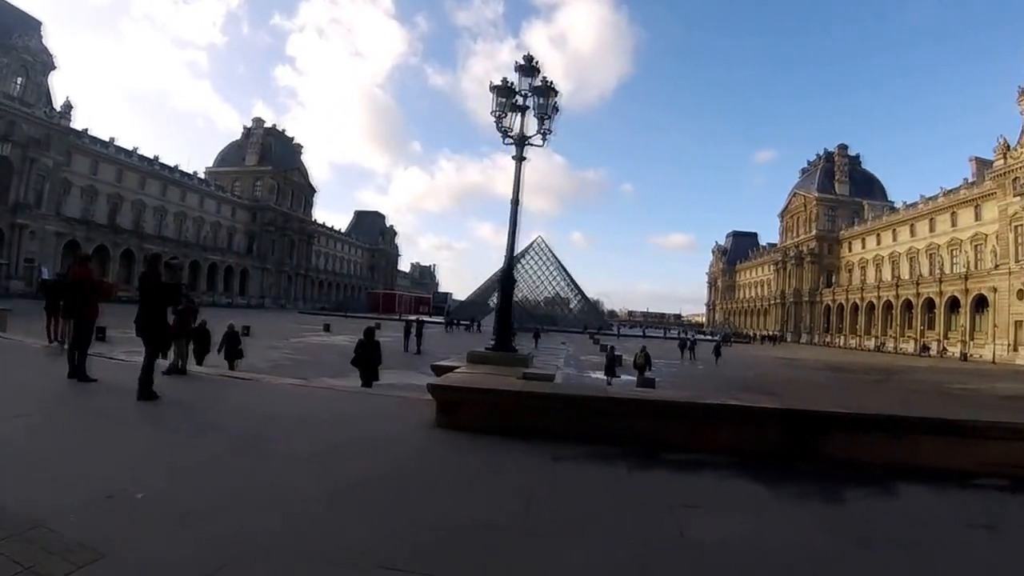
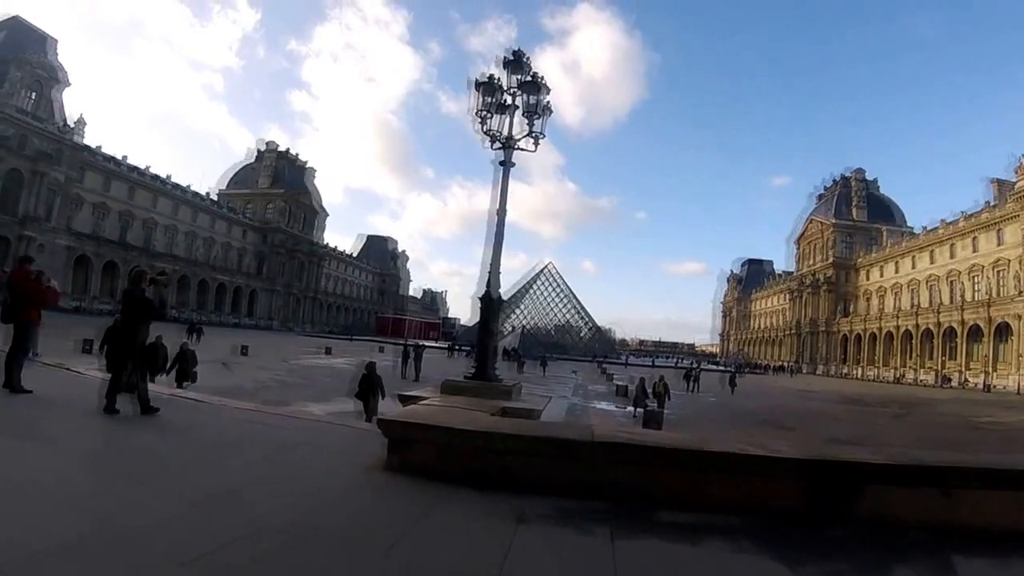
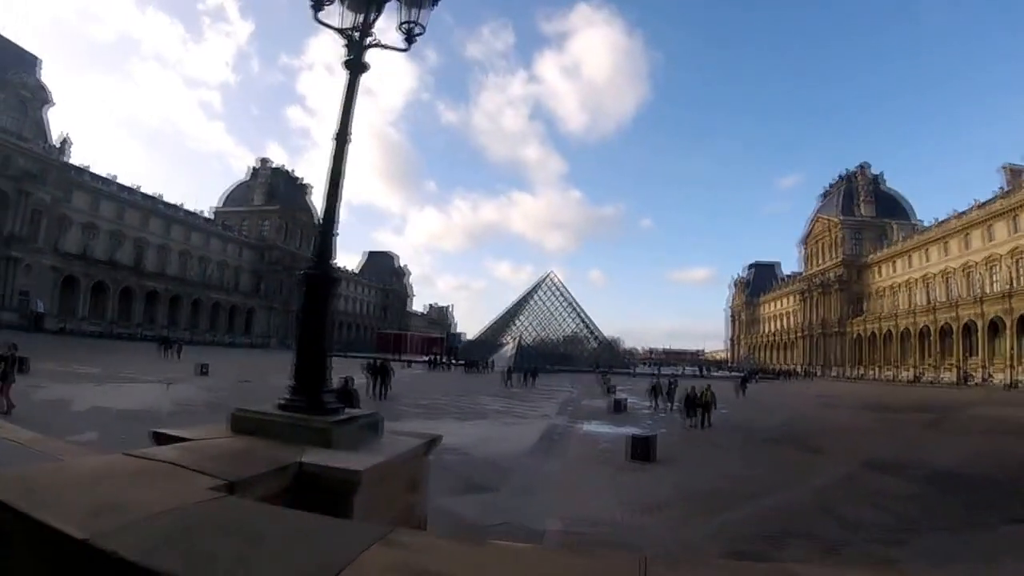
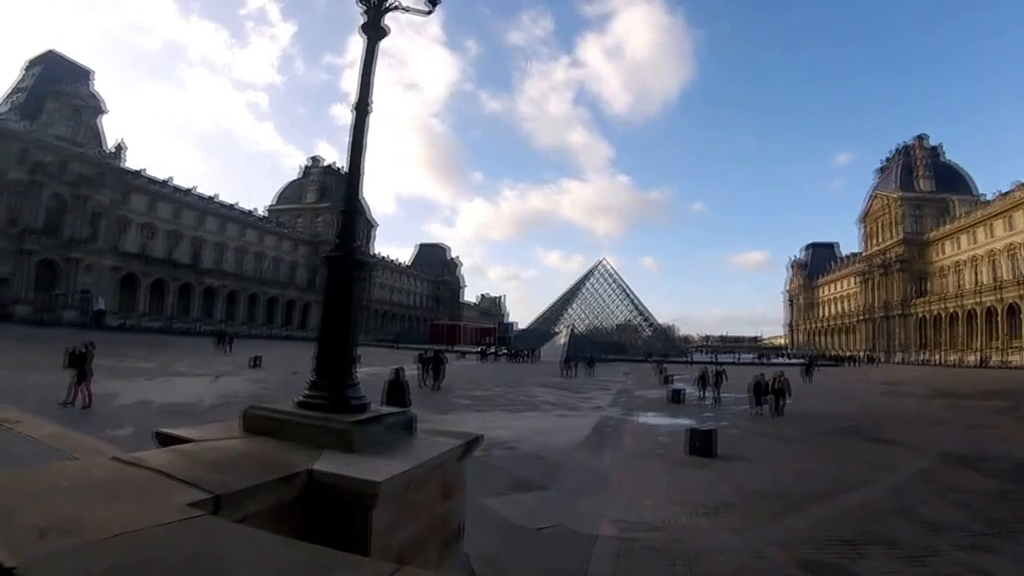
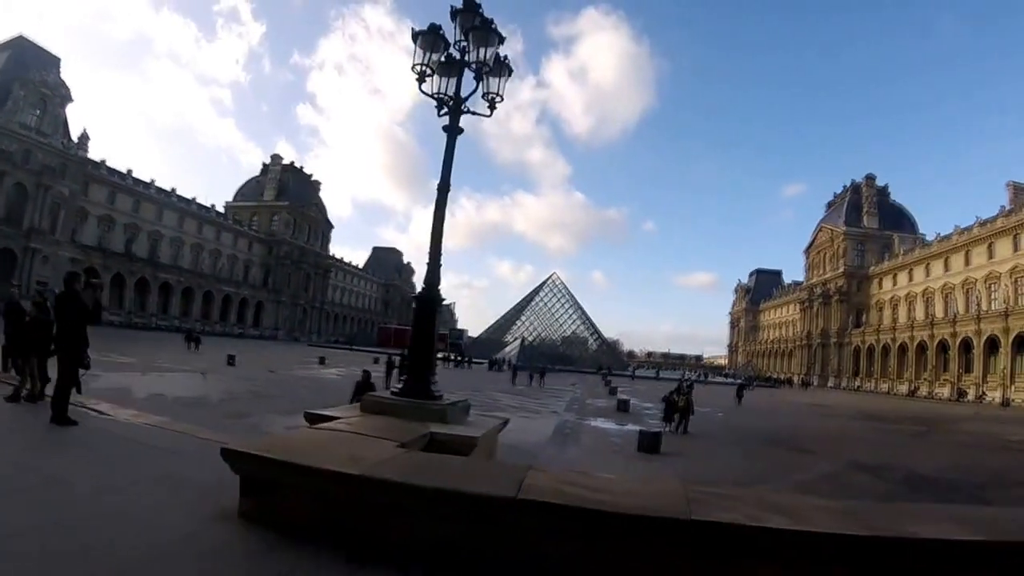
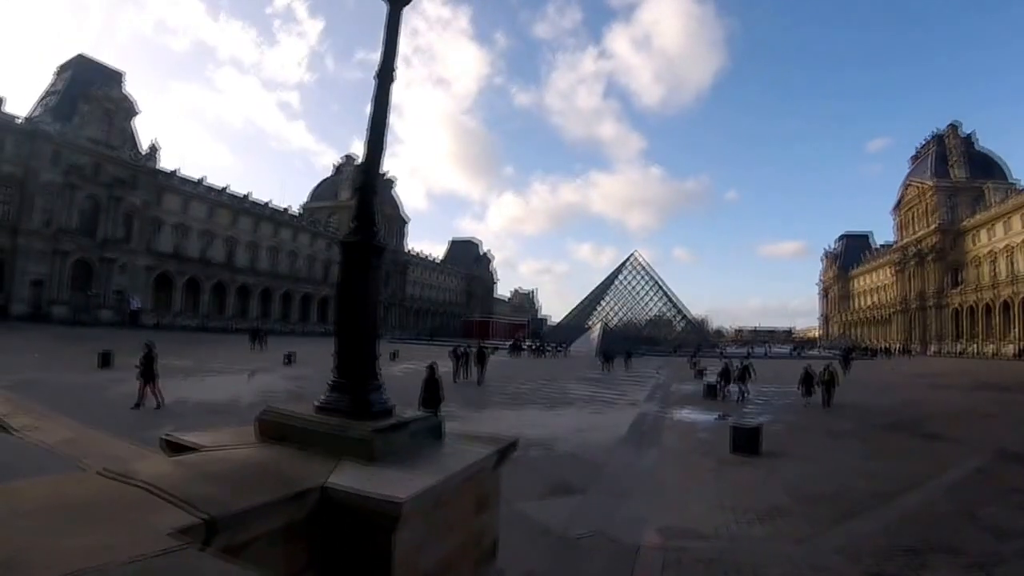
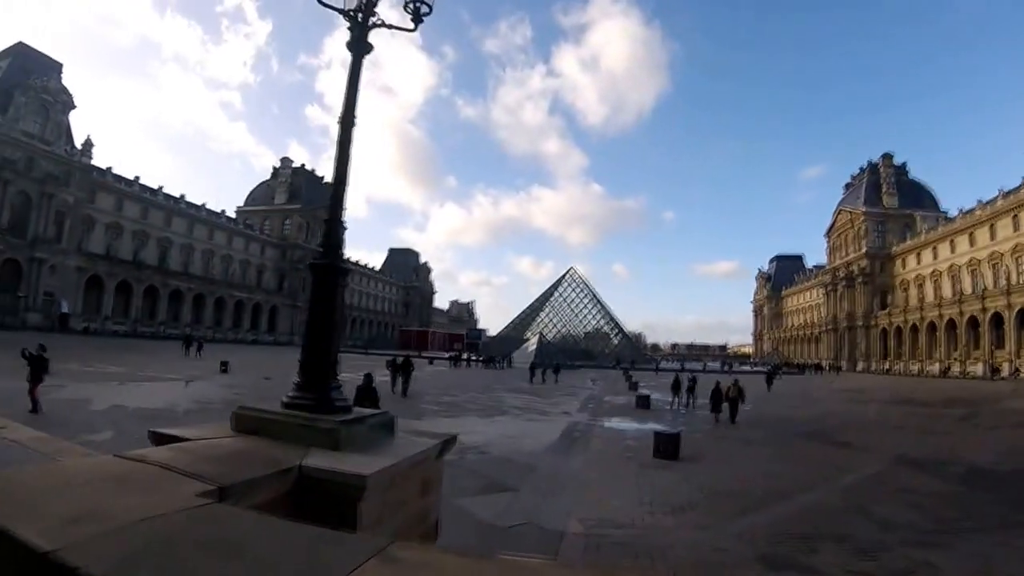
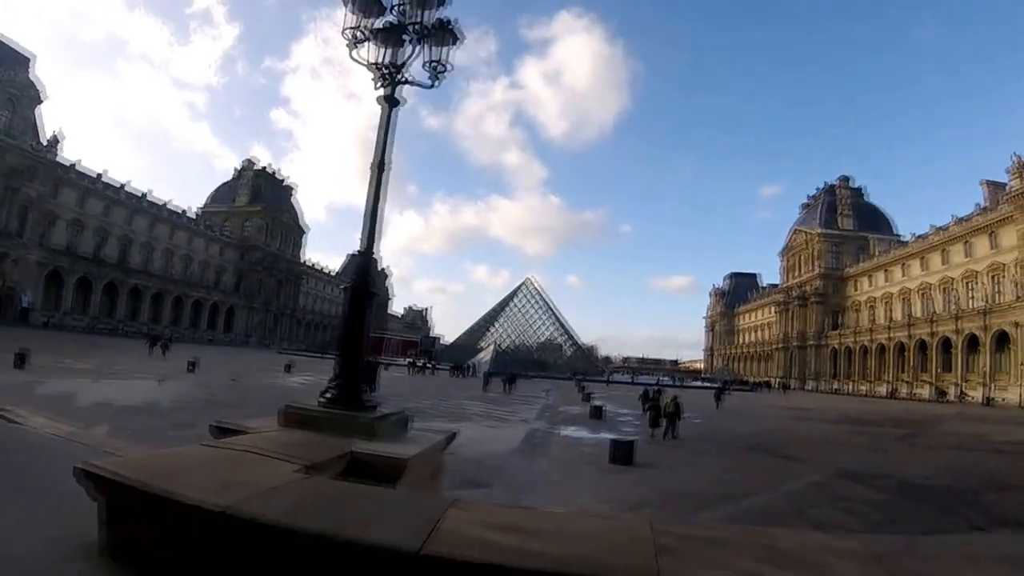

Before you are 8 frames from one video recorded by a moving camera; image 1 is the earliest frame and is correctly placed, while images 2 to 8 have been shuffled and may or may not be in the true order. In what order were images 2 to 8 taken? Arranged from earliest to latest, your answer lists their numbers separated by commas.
2, 5, 8, 3, 7, 4, 6
